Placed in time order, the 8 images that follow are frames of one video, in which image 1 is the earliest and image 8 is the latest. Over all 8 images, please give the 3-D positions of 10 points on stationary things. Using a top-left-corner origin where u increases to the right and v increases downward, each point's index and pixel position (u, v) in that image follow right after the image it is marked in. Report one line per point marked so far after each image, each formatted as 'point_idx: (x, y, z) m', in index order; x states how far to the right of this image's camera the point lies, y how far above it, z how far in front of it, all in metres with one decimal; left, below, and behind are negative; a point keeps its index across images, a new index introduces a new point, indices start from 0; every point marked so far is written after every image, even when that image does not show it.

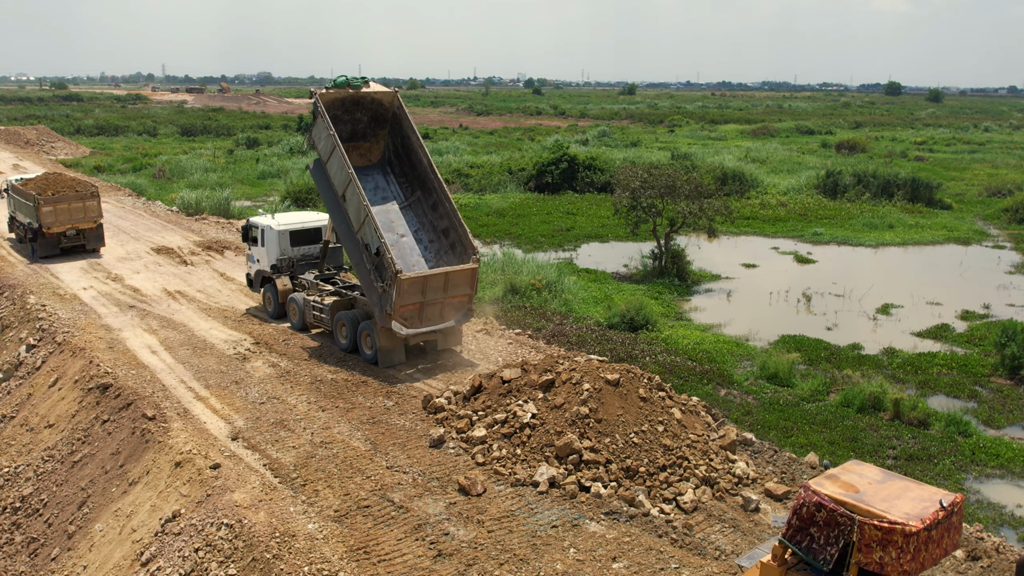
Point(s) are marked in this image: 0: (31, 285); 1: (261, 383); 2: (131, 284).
0: (-8.3, 0.0, +13.4) m
1: (-3.3, -1.2, +10.2) m
2: (-6.8, 0.0, +13.9) m
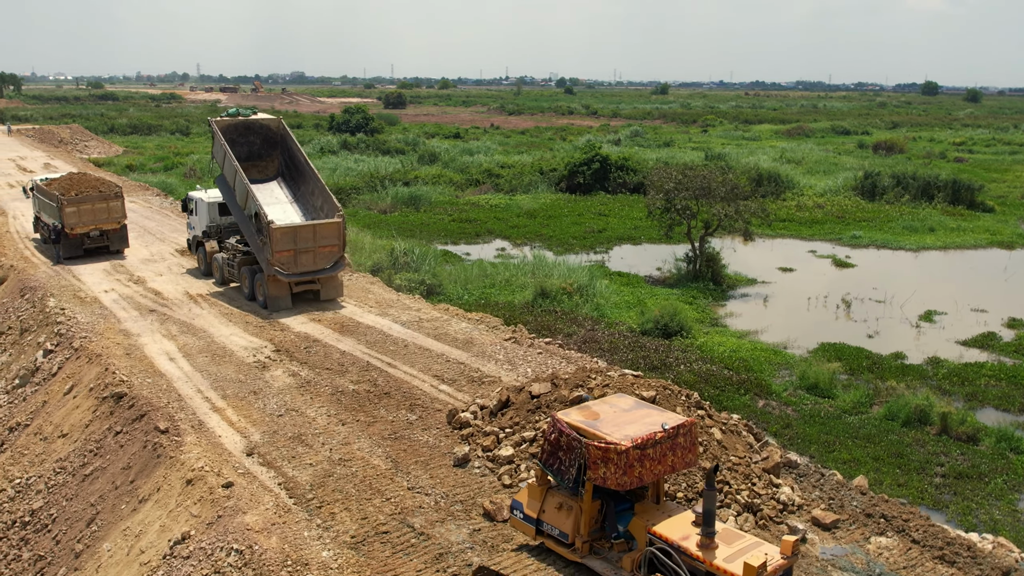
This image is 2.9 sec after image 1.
0: (-7.8, 0.0, +13.1) m
1: (-2.9, -1.3, +9.8) m
2: (-6.3, 0.0, +13.6) m
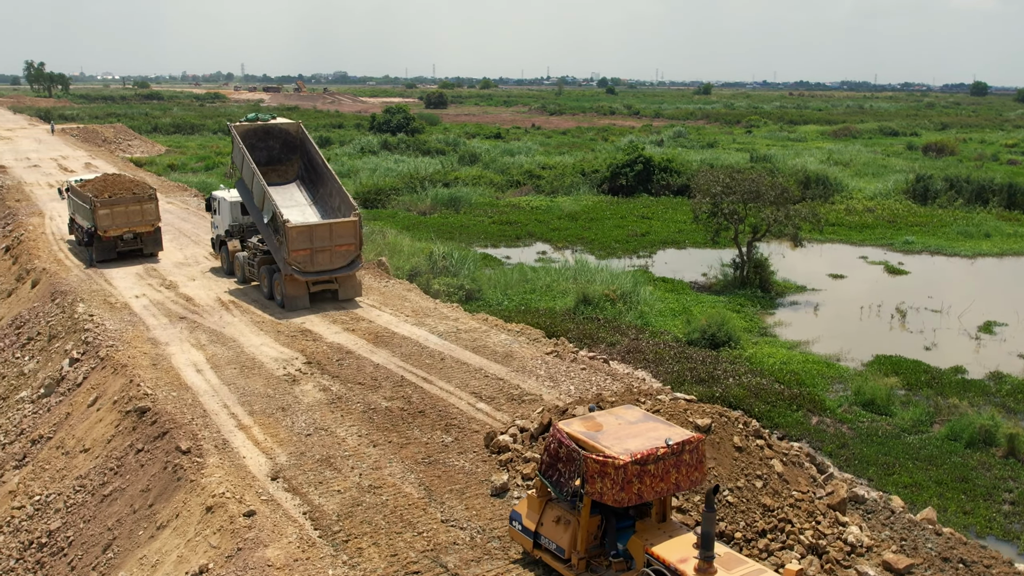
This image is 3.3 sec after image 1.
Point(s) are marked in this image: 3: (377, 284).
0: (-7.1, -0.1, +12.9) m
1: (-2.4, -1.5, +9.3) m
2: (-5.6, -0.1, +13.3) m
3: (-2.6, +0.1, +15.0) m
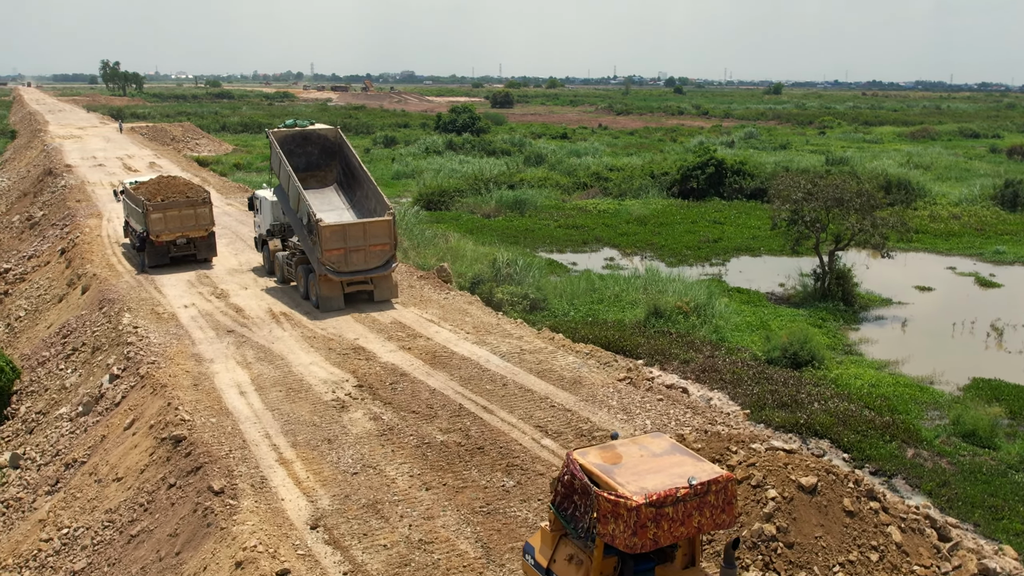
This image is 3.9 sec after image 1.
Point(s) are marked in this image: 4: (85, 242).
0: (-6.0, -0.2, +12.3) m
1: (-1.7, -1.7, +8.4) m
2: (-4.5, -0.2, +12.6) m
3: (-1.4, -0.1, +14.1) m
4: (-8.8, +0.9, +15.9) m
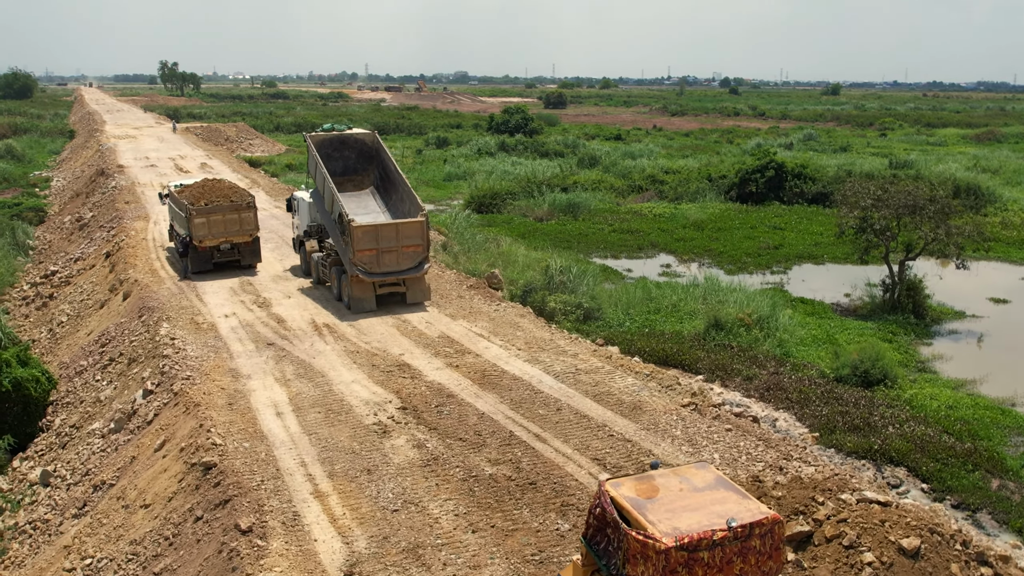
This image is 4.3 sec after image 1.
0: (-5.2, -0.3, +11.9) m
1: (-1.1, -1.8, +7.8) m
2: (-3.6, -0.4, +12.1) m
3: (-0.4, -0.3, +13.4) m
4: (-7.7, +0.8, +15.6) m
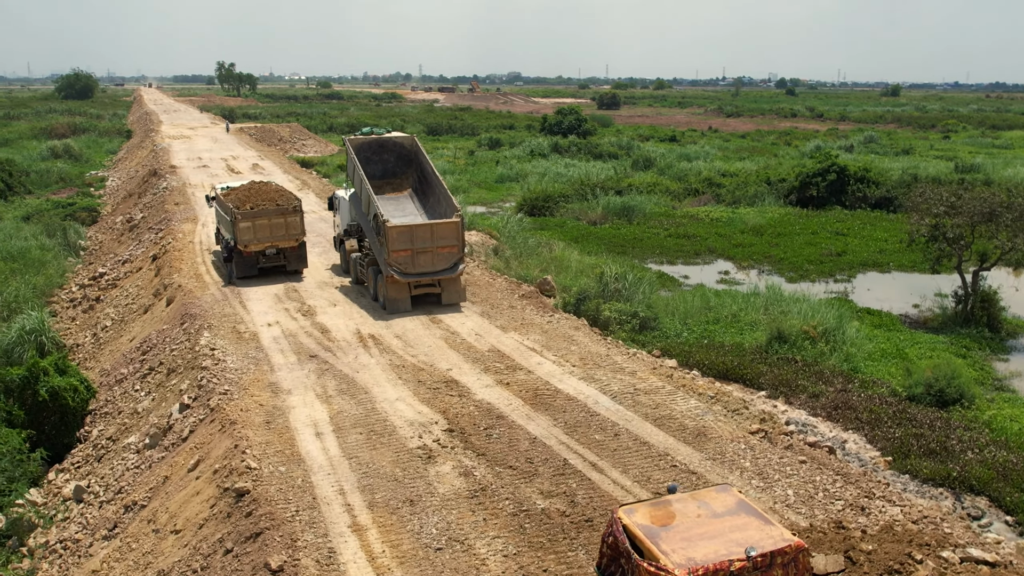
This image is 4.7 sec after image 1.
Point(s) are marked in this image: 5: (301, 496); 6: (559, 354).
0: (-4.4, -0.4, +11.6) m
1: (-0.6, -2.0, +7.2) m
2: (-2.8, -0.5, +11.6) m
3: (+0.4, -0.5, +12.7) m
4: (-6.6, +0.8, +15.4) m
5: (-1.9, -1.9, +7.1) m
6: (+0.7, -0.9, +11.1) m
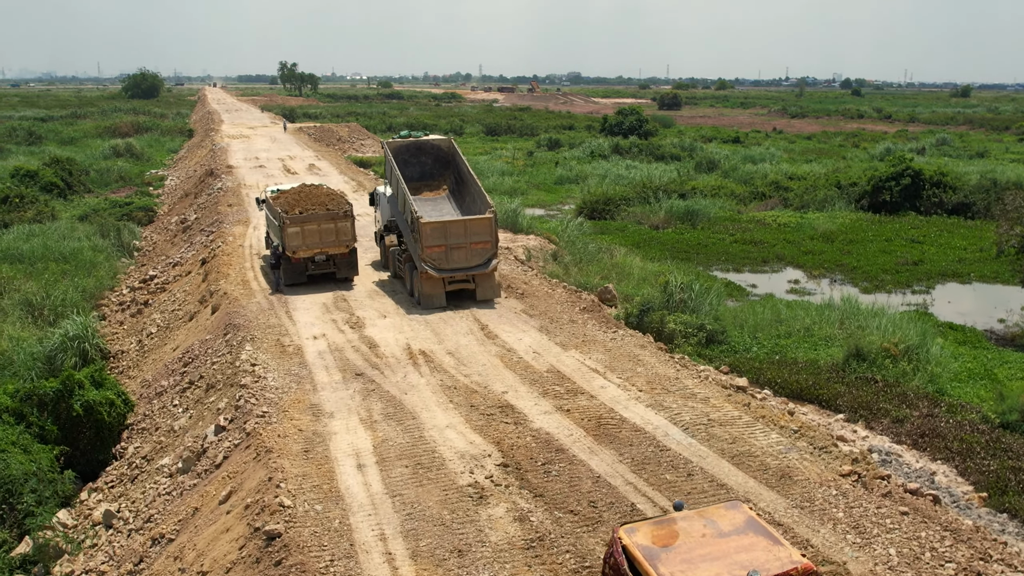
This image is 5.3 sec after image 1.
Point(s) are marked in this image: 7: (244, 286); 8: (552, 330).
0: (-3.6, -0.5, +11.0) m
1: (-0.1, -2.2, +6.3) m
2: (-2.0, -0.6, +11.0) m
3: (+1.4, -0.7, +11.8) m
4: (-5.5, +0.7, +15.0) m
5: (-1.4, -2.0, +6.4) m
6: (+1.5, -1.2, +10.2) m
7: (-4.6, 0.0, +13.5) m
8: (+0.6, -0.6, +11.8) m
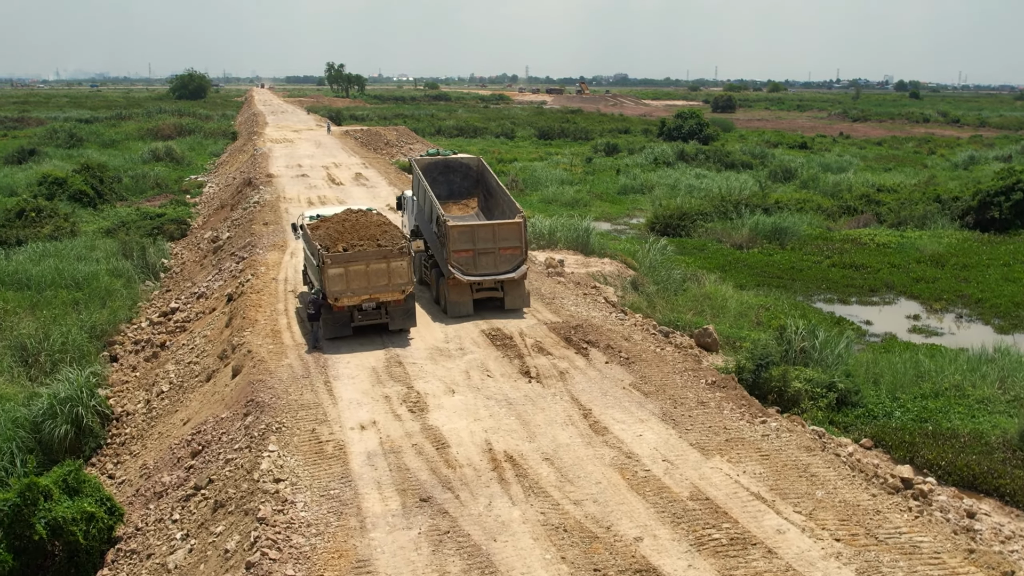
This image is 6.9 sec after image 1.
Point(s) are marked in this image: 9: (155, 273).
0: (-2.3, -1.3, +8.2) m
1: (+0.8, -3.0, +3.3) m
2: (-0.7, -1.4, +8.0) m
3: (+2.6, -1.6, +8.7) m
4: (-4.0, -0.1, +12.3) m
5: (-0.5, -2.8, +3.4) m
6: (+2.6, -2.0, +7.1) m
7: (-3.2, -0.7, +10.7) m
8: (+1.9, -1.5, +8.8) m
9: (-8.0, +0.3, +17.6) m
